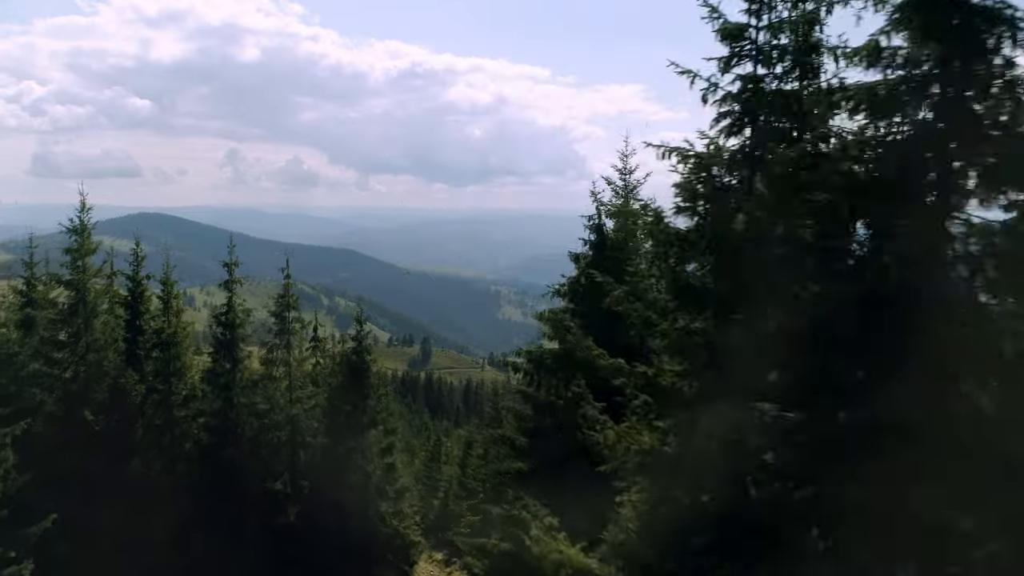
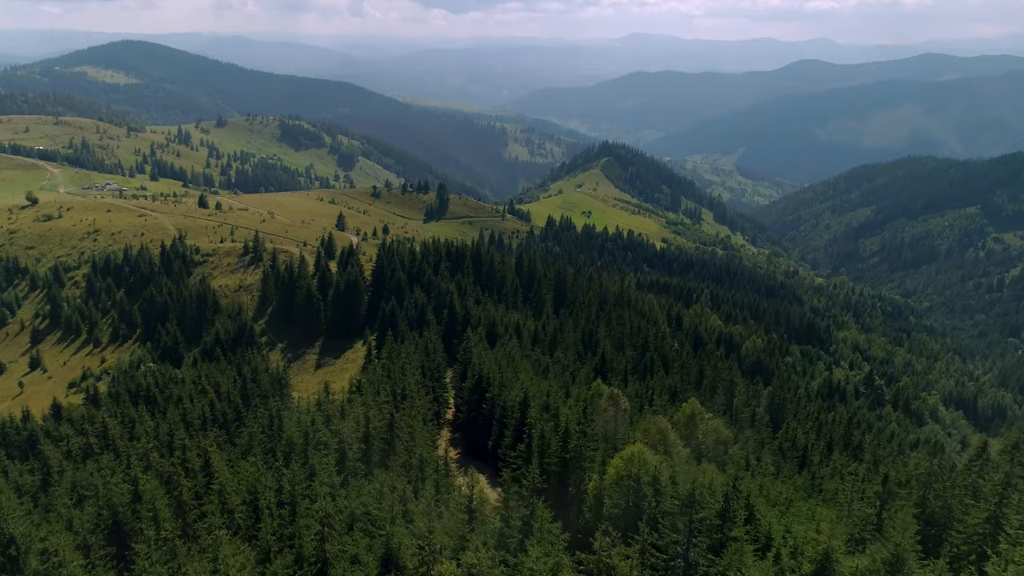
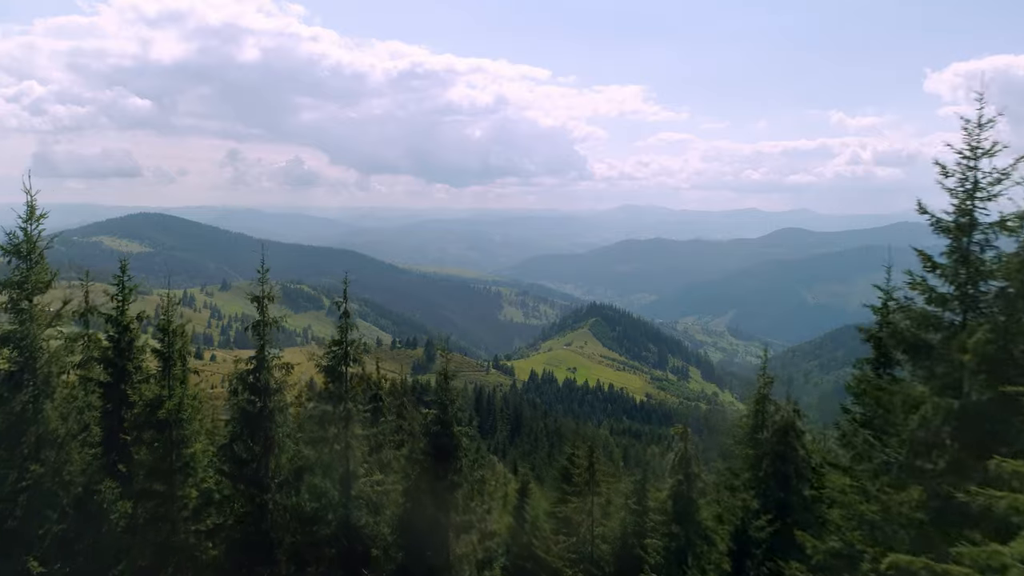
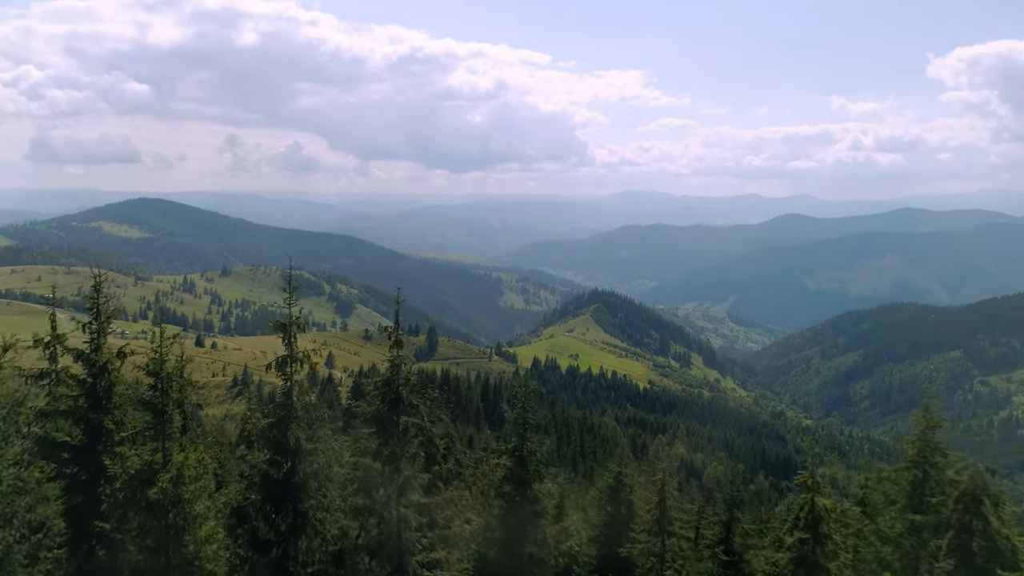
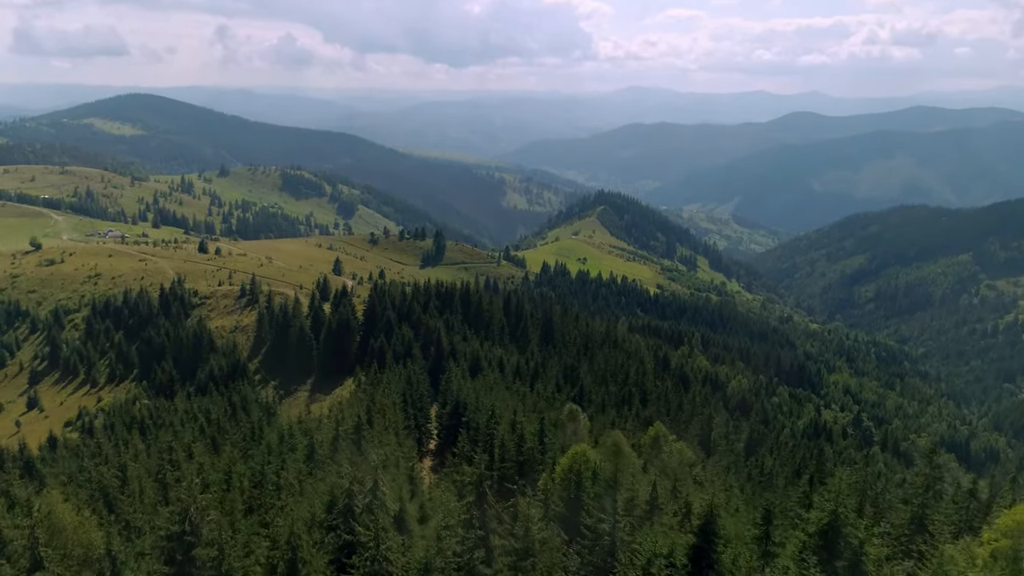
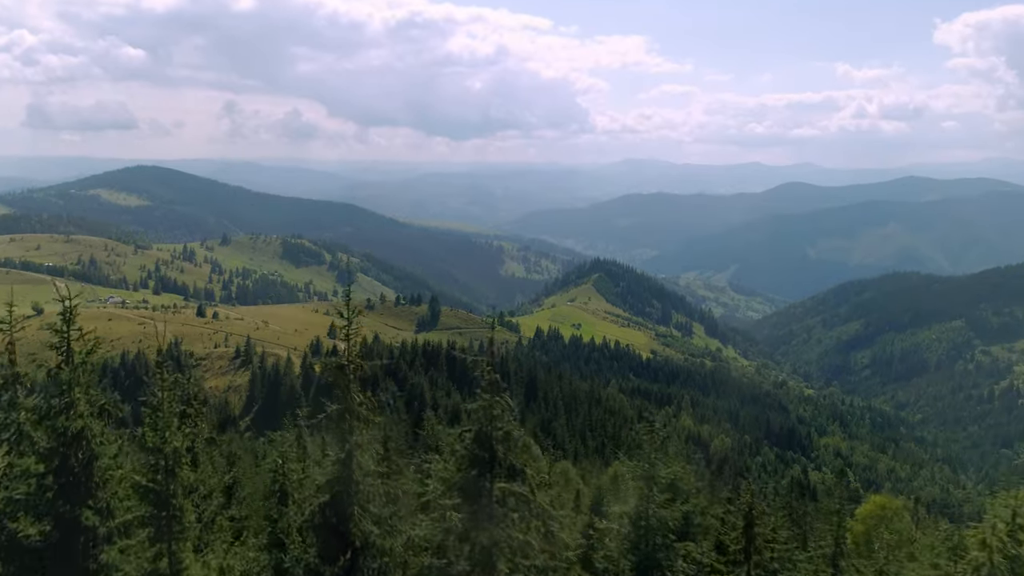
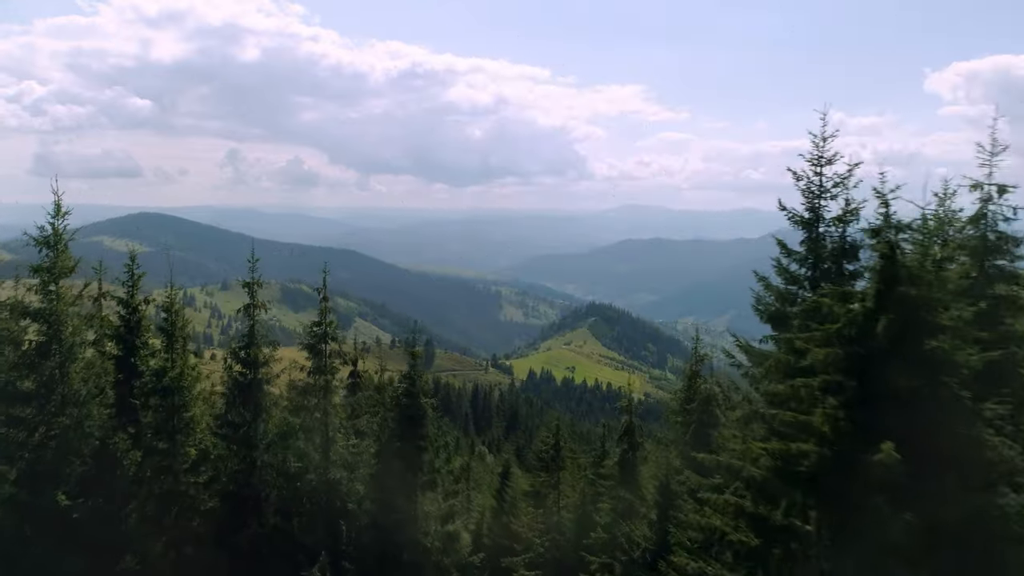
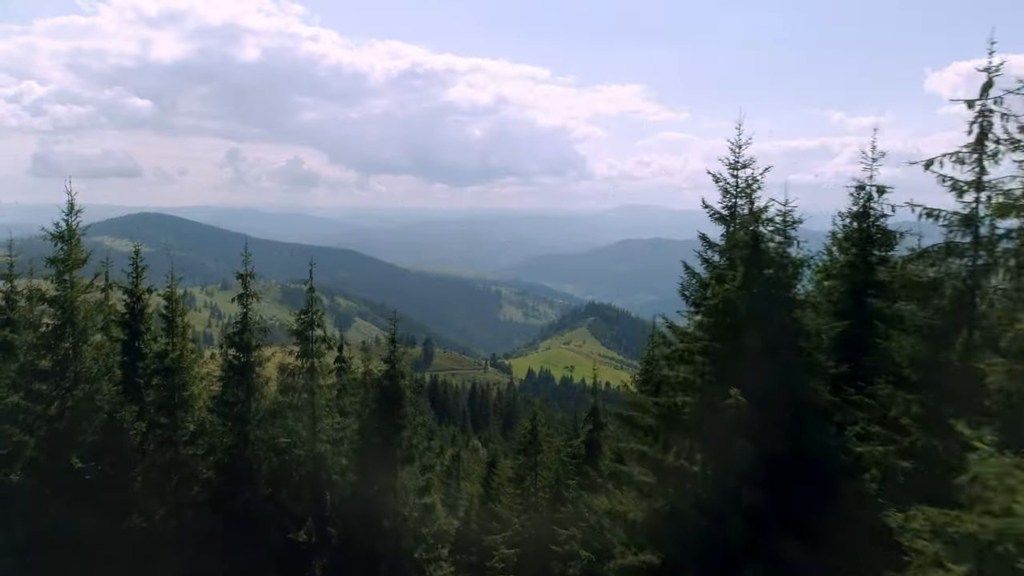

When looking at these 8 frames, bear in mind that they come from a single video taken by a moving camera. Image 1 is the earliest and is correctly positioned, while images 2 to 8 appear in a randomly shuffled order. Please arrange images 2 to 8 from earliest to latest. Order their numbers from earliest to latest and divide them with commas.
8, 7, 3, 4, 6, 5, 2
